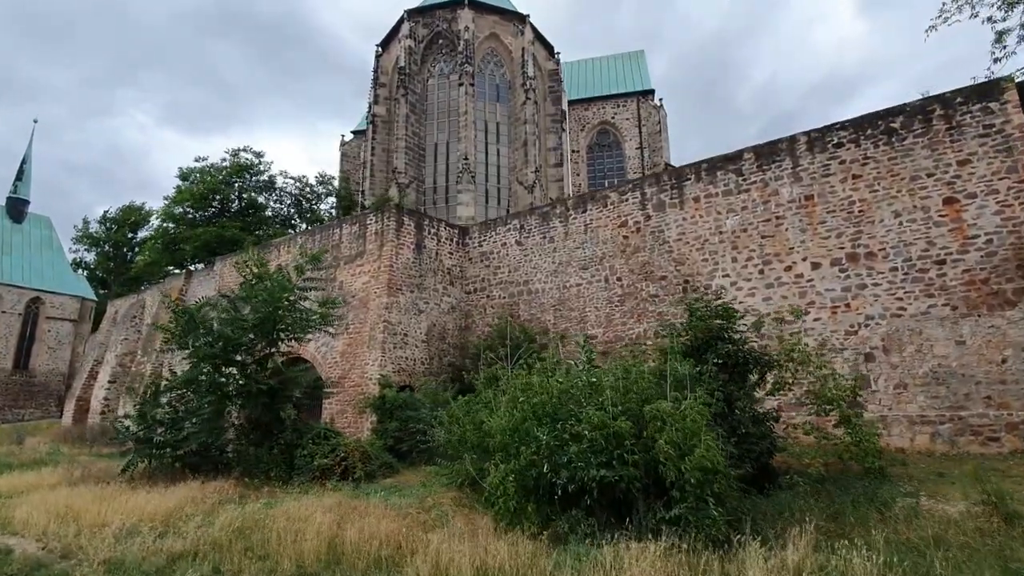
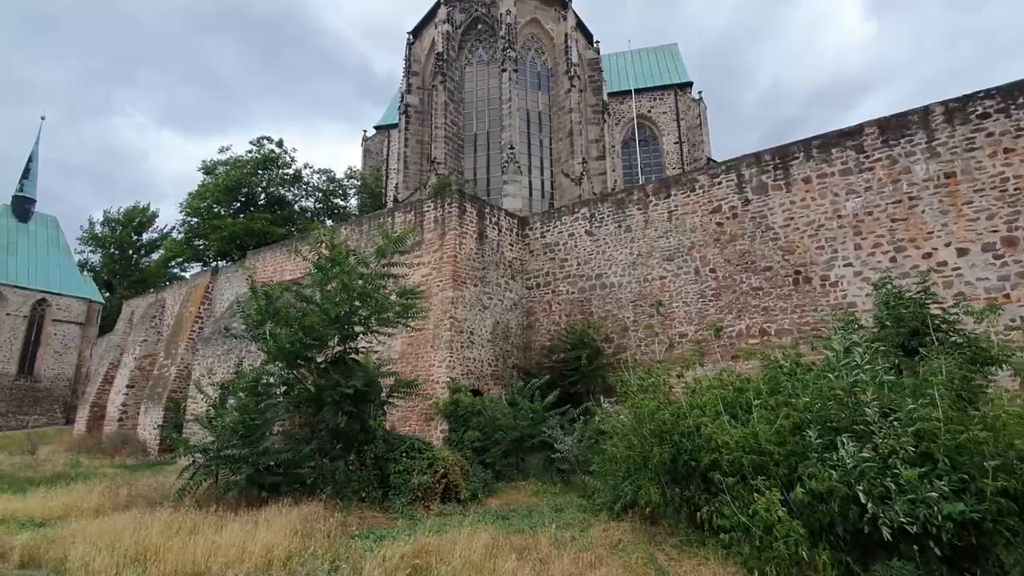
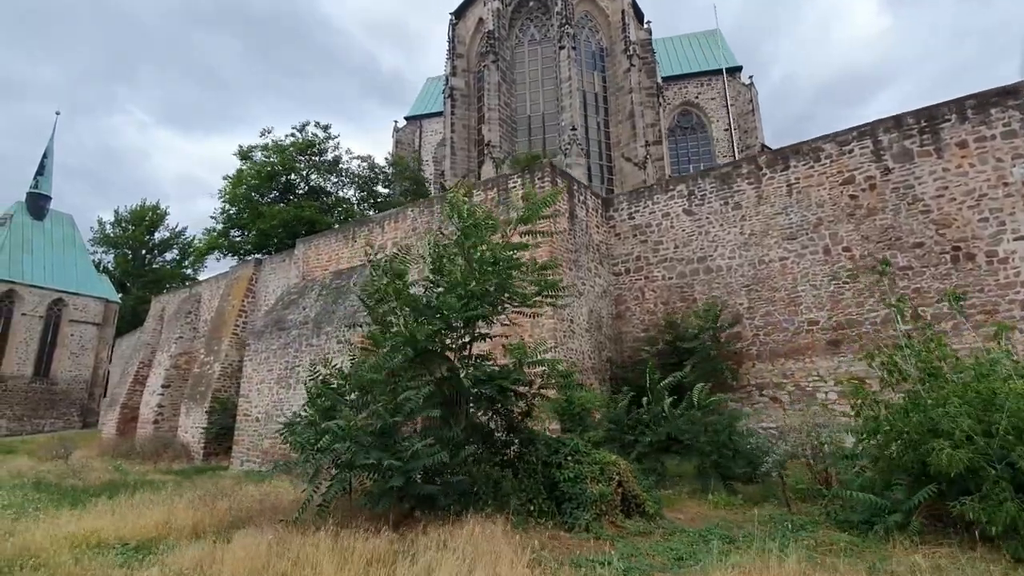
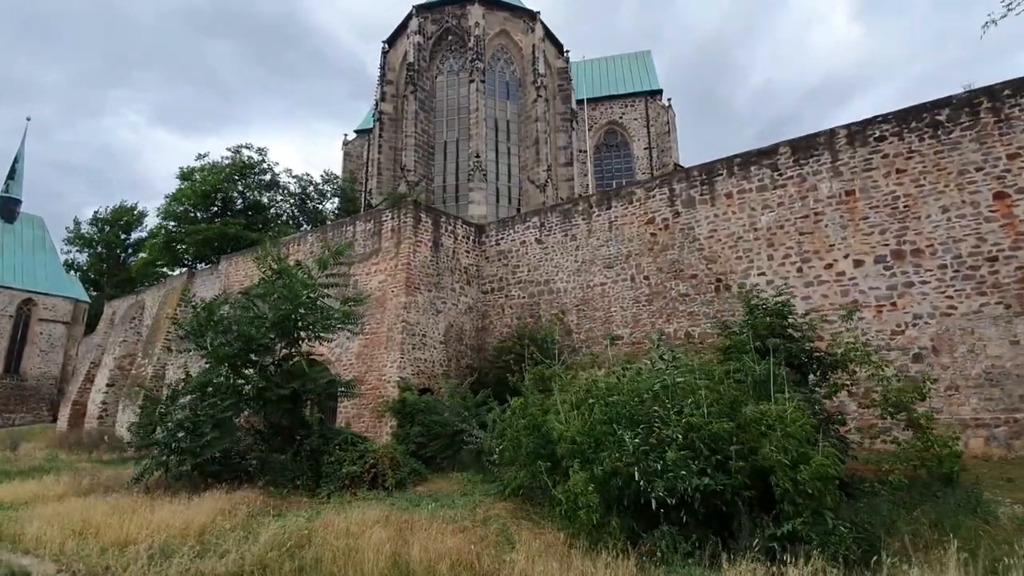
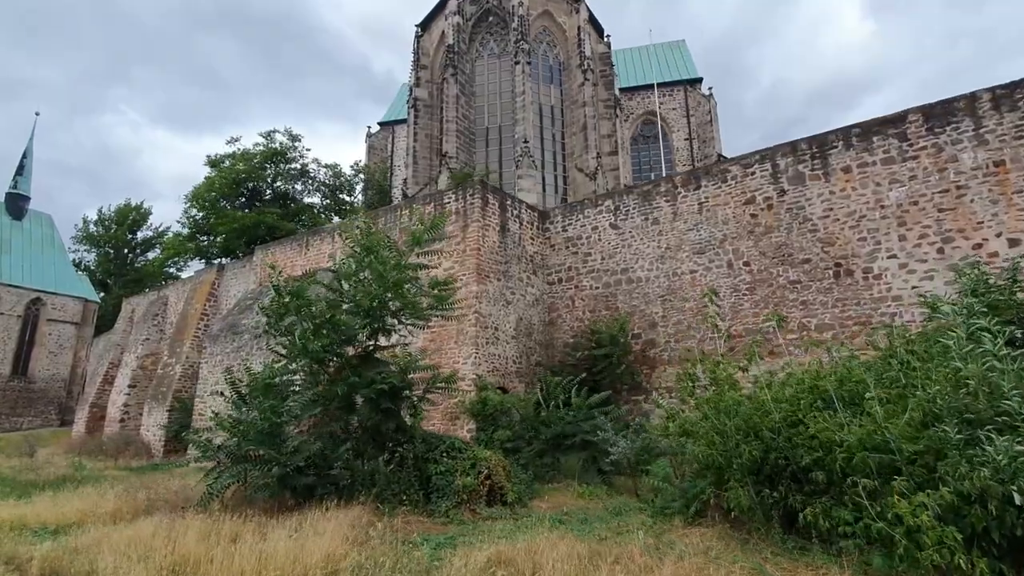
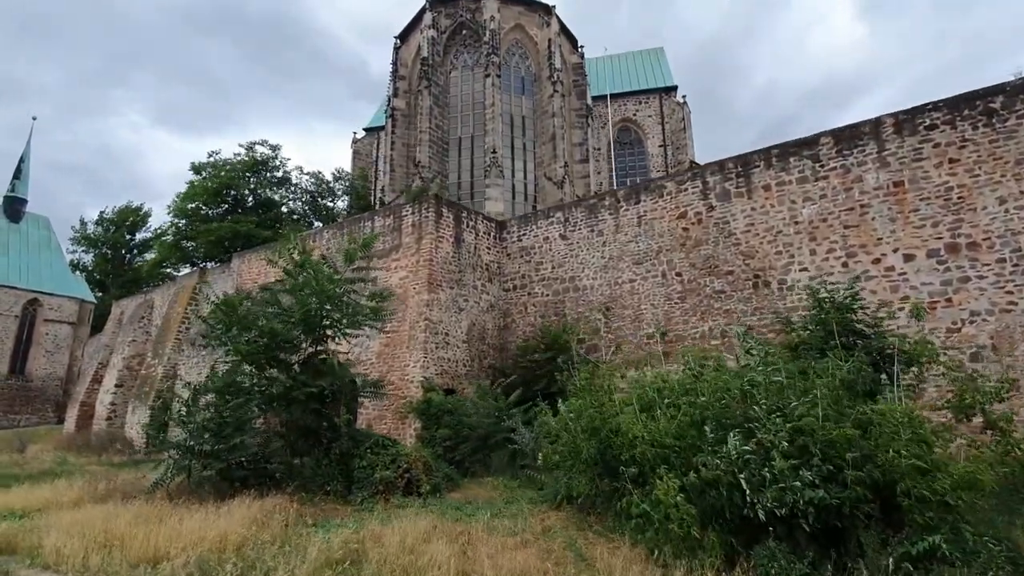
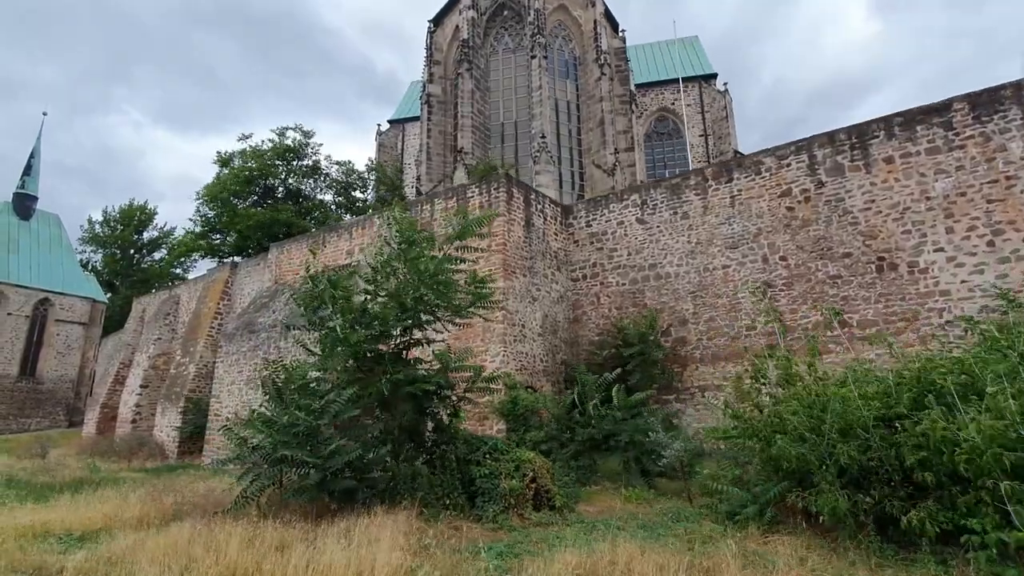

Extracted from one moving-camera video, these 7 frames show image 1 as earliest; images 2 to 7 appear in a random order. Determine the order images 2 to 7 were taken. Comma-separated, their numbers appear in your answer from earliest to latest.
4, 6, 2, 5, 7, 3
